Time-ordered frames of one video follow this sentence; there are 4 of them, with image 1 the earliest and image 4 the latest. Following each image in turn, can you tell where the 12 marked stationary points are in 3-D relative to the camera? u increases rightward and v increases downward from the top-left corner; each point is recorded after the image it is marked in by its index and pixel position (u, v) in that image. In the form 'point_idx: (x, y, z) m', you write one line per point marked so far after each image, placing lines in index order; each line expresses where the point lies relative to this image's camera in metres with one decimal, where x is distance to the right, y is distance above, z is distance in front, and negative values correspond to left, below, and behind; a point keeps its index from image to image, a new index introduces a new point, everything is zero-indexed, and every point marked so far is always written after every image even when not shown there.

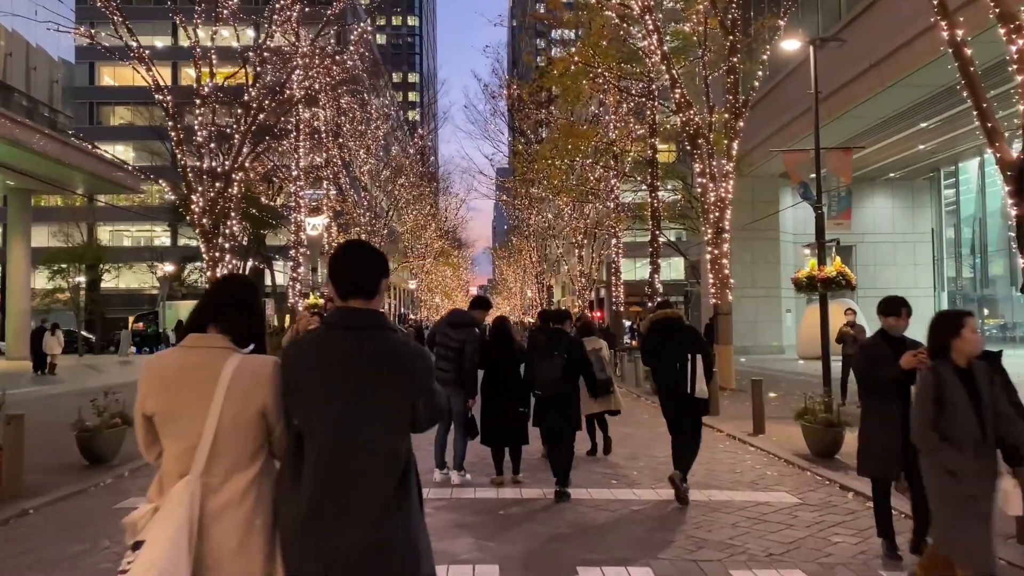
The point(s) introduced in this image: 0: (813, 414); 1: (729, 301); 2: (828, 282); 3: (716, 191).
0: (+3.1, -1.3, +8.1) m
1: (+4.4, -0.2, +15.7) m
2: (+4.4, +0.1, +10.9) m
3: (+4.2, +2.0, +15.9) m
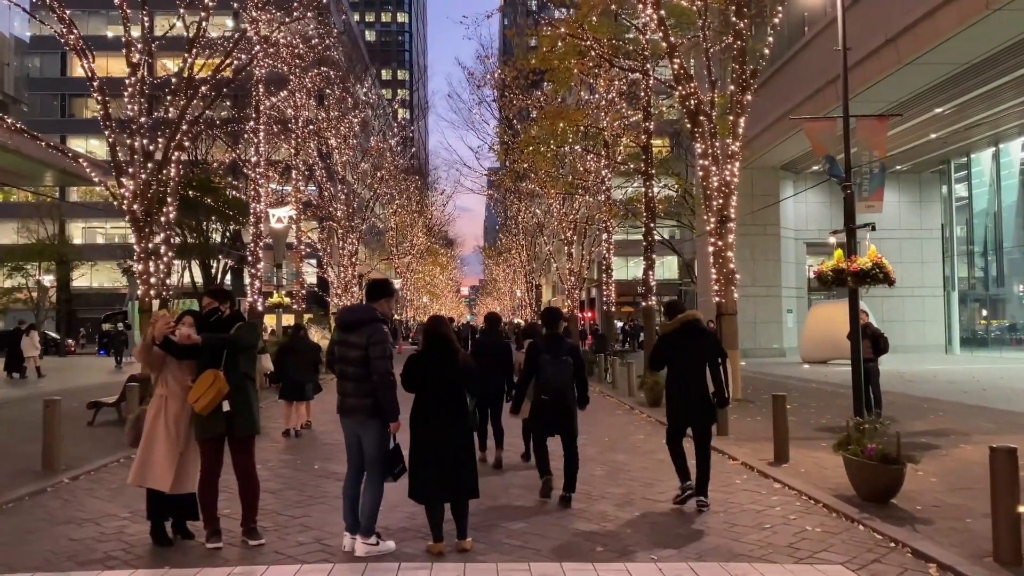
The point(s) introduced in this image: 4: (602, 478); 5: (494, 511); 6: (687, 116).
0: (+2.8, -1.2, +6.2) m
1: (+4.0, -0.2, +13.8) m
2: (+4.0, +0.2, +9.0) m
3: (+3.8, +2.1, +14.0) m
4: (+0.9, -1.8, +7.3) m
5: (-0.1, -1.8, +6.1) m
6: (+3.2, +3.1, +14.1) m
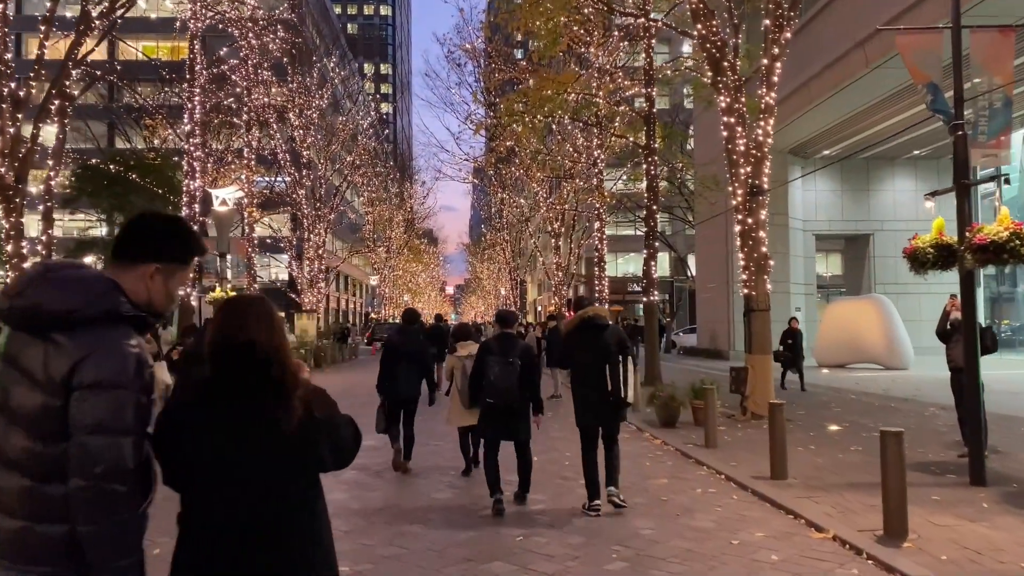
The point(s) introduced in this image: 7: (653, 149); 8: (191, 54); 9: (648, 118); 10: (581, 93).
0: (+2.6, -1.1, +3.4) m
1: (+3.6, 0.0, +11.0) m
2: (+3.8, +0.3, +6.2) m
3: (+3.4, +2.2, +11.2) m
4: (+0.6, -1.6, +4.5) m
5: (-0.3, -1.6, +3.2) m
6: (+2.8, +3.3, +11.3) m
7: (+3.3, +3.3, +18.5) m
8: (-7.5, +5.5, +18.4) m
9: (+3.2, +4.0, +18.5) m
10: (+1.6, +4.6, +18.2) m
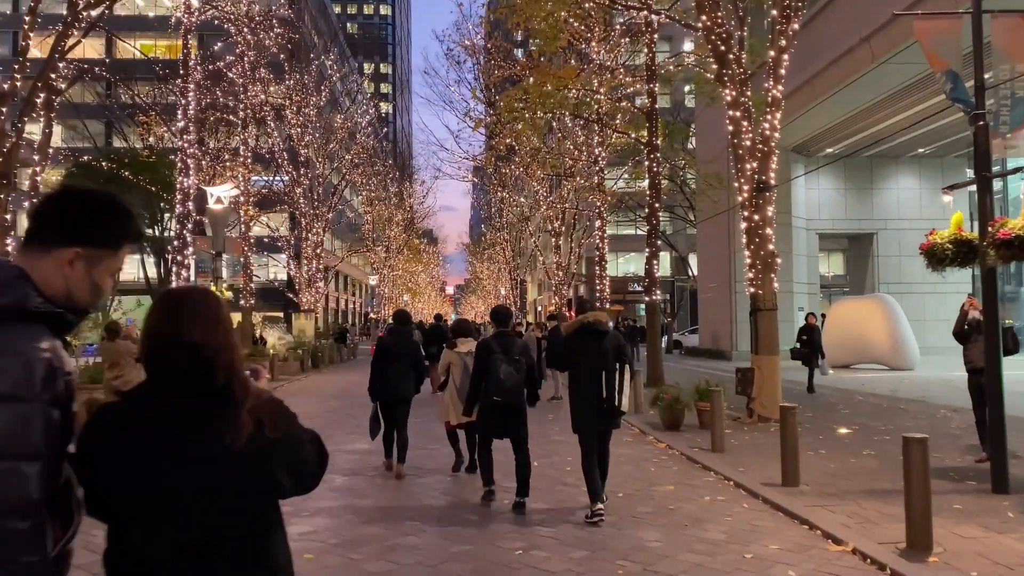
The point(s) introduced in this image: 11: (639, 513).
0: (+2.6, -1.1, +3.1) m
1: (+3.6, 0.0, +10.7) m
2: (+3.8, +0.3, +5.9) m
3: (+3.4, +2.2, +10.9) m
4: (+0.6, -1.6, +4.2) m
5: (-0.4, -1.6, +2.9) m
6: (+2.8, +3.3, +11.0) m
7: (+3.3, +3.4, +18.2) m
8: (-7.5, +5.5, +18.0) m
9: (+3.2, +4.1, +18.2) m
10: (+1.6, +4.6, +17.9) m
11: (+1.0, -1.7, +5.8) m
